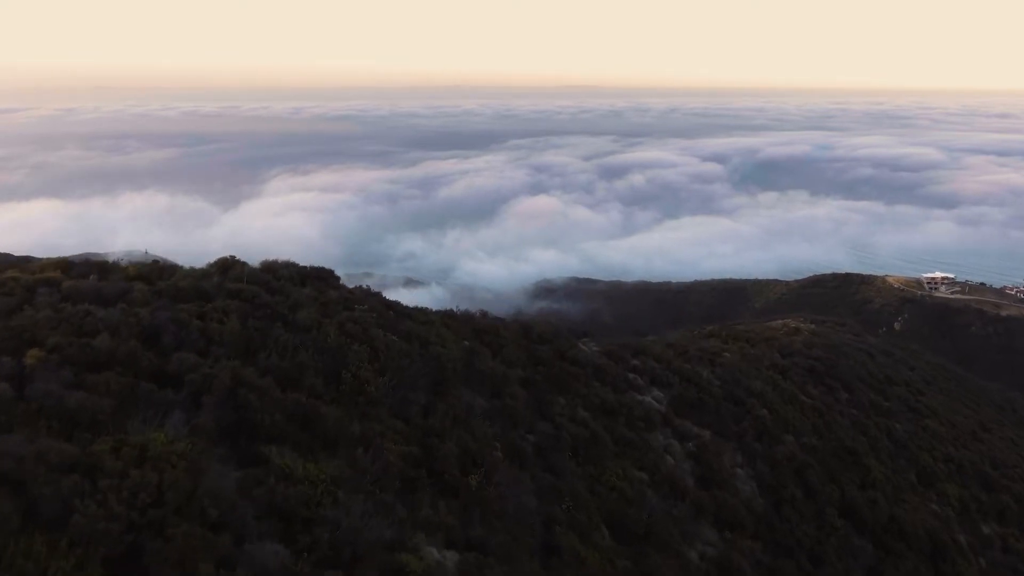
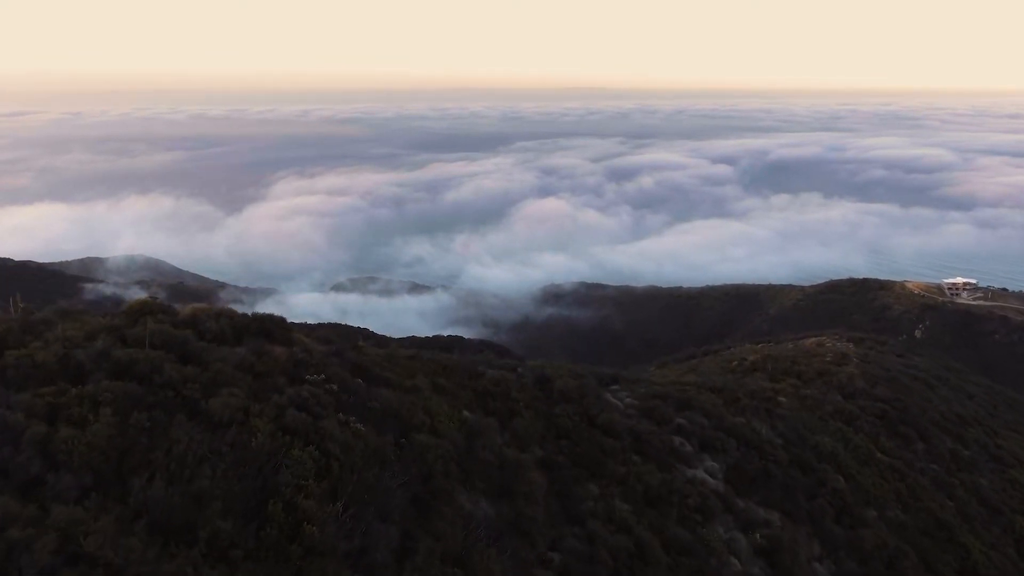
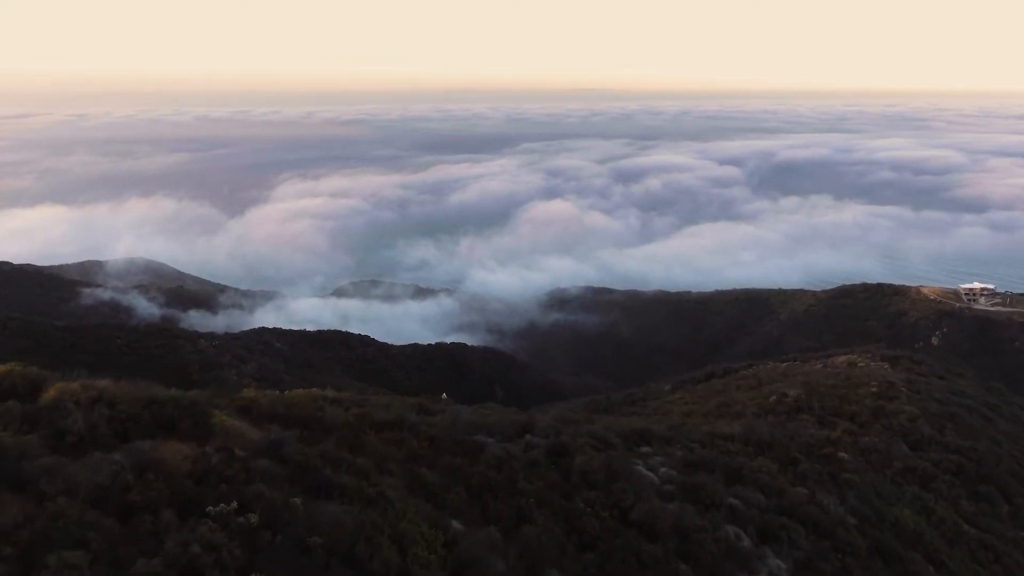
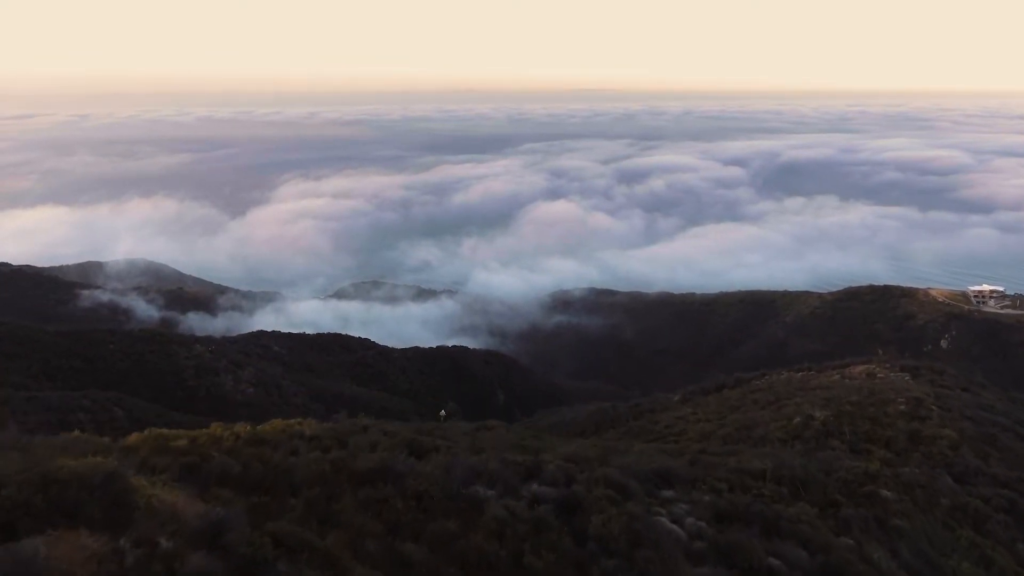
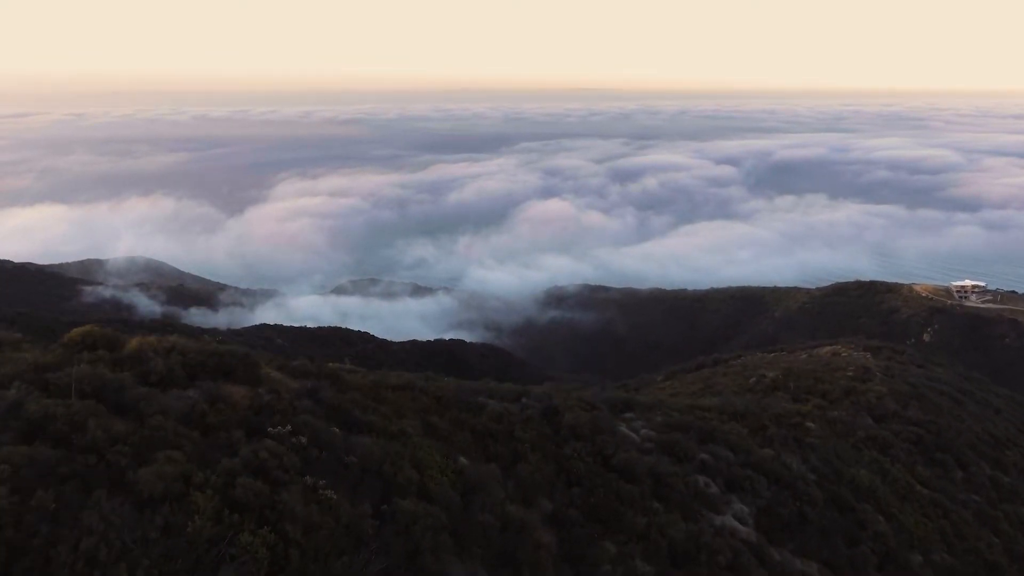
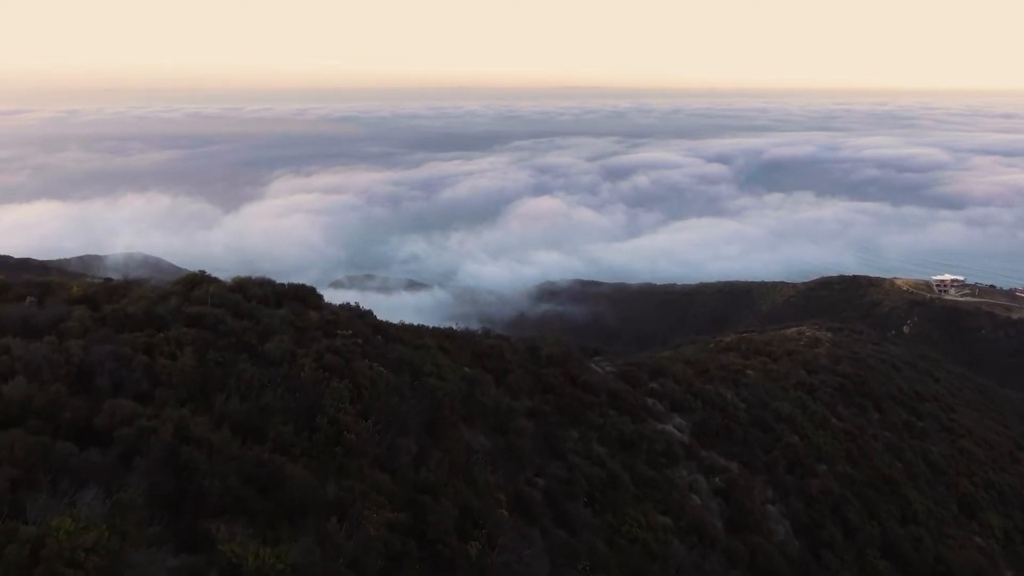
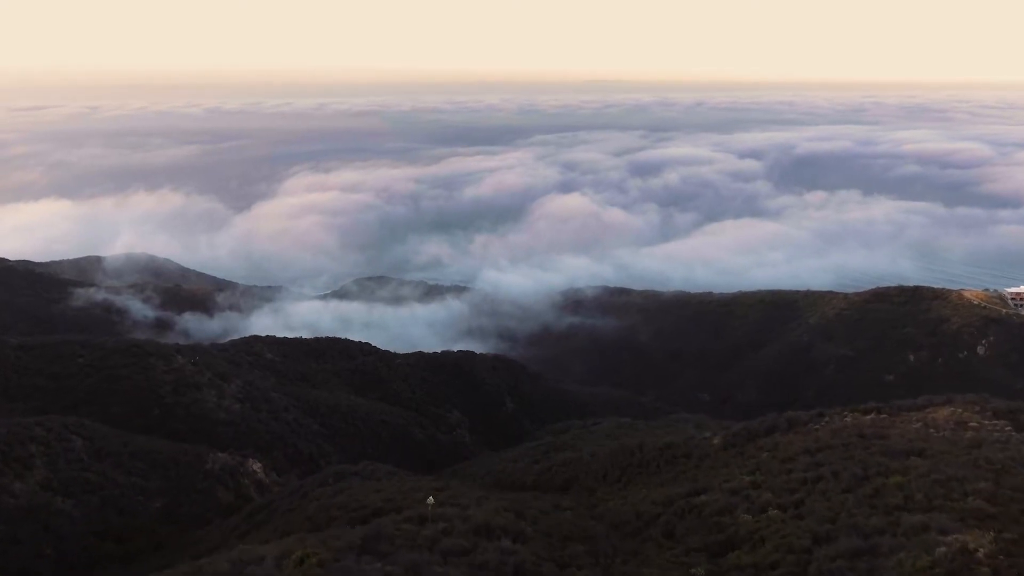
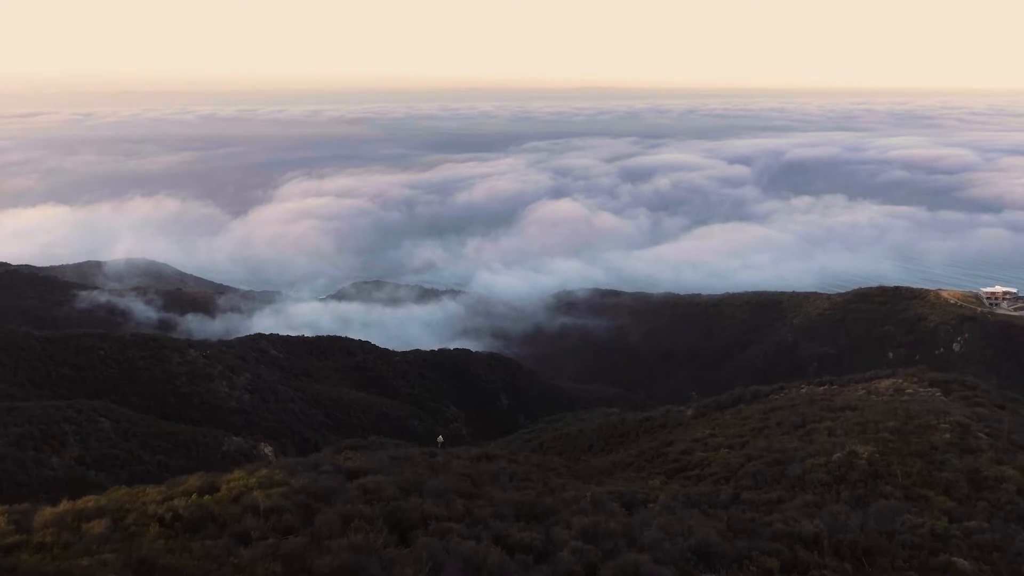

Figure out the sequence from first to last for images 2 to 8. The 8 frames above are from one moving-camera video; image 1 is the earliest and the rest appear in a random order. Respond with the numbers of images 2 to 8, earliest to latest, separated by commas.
6, 2, 5, 3, 4, 8, 7
